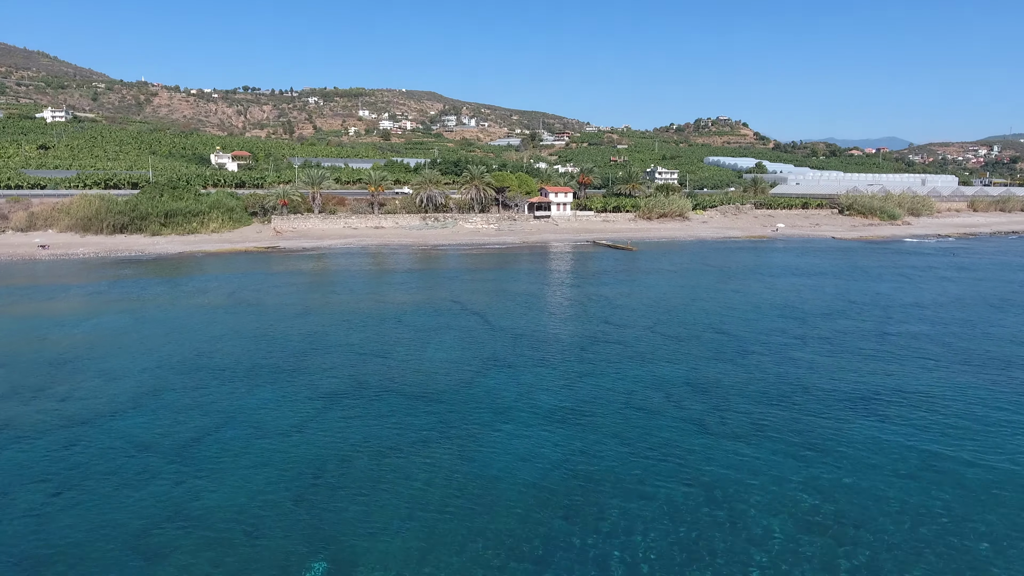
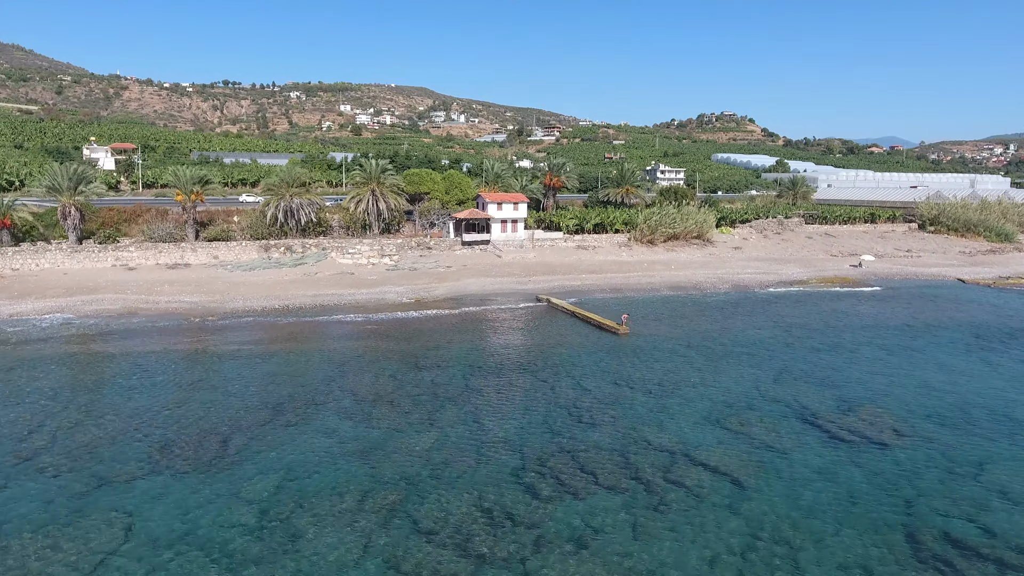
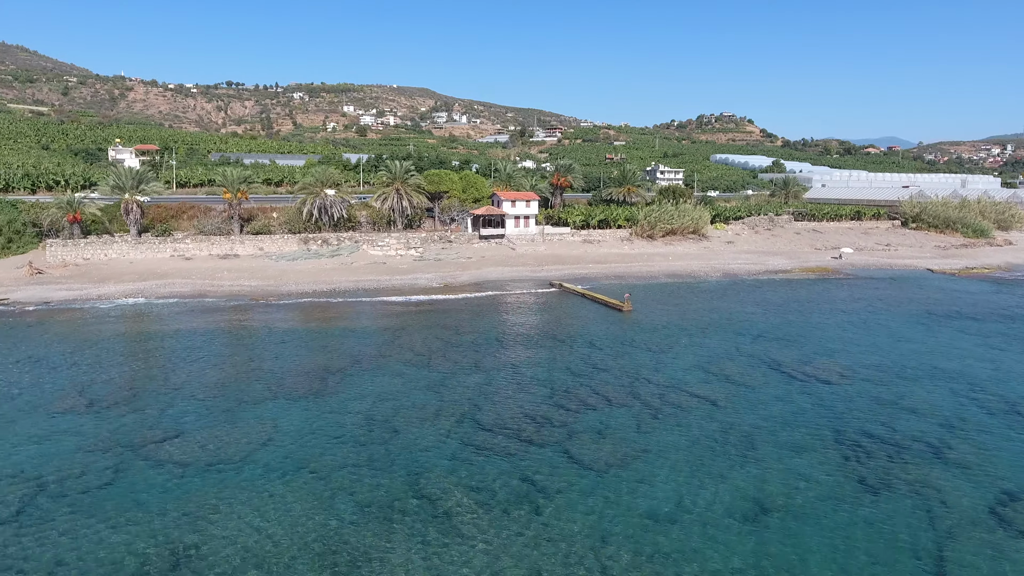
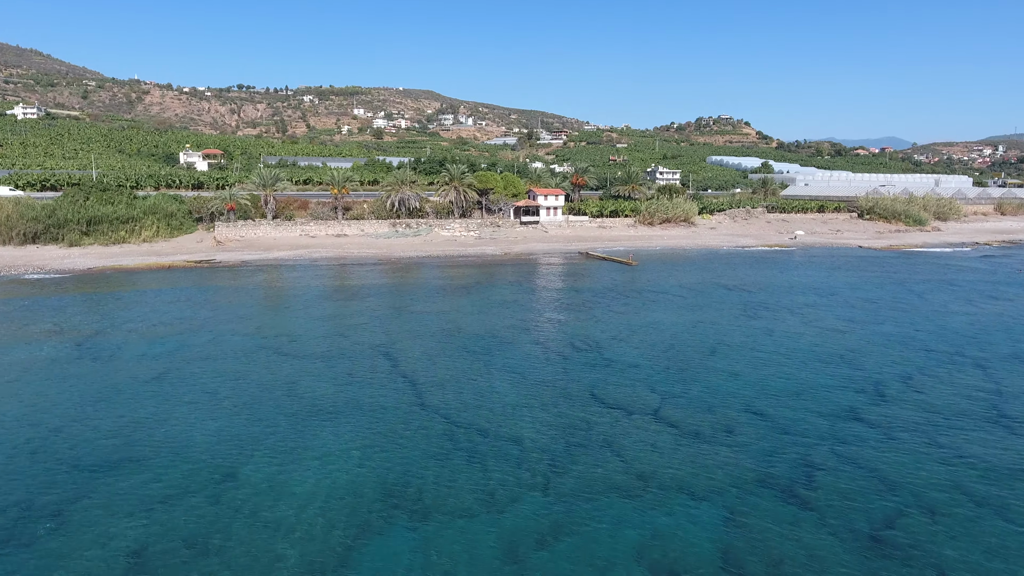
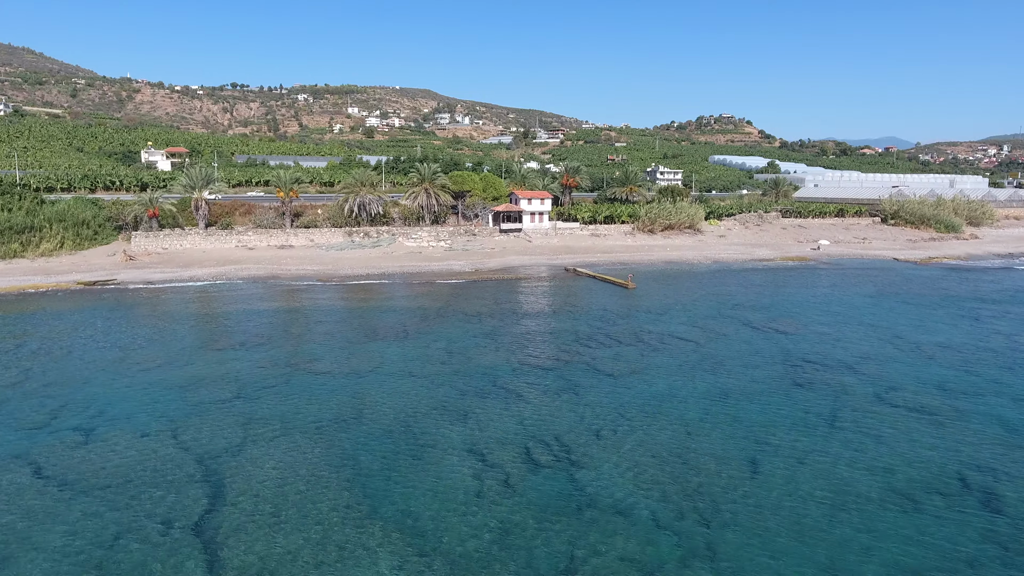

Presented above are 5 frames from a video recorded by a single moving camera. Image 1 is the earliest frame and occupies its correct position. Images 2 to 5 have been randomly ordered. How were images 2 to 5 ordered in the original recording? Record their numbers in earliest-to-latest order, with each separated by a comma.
4, 5, 3, 2
